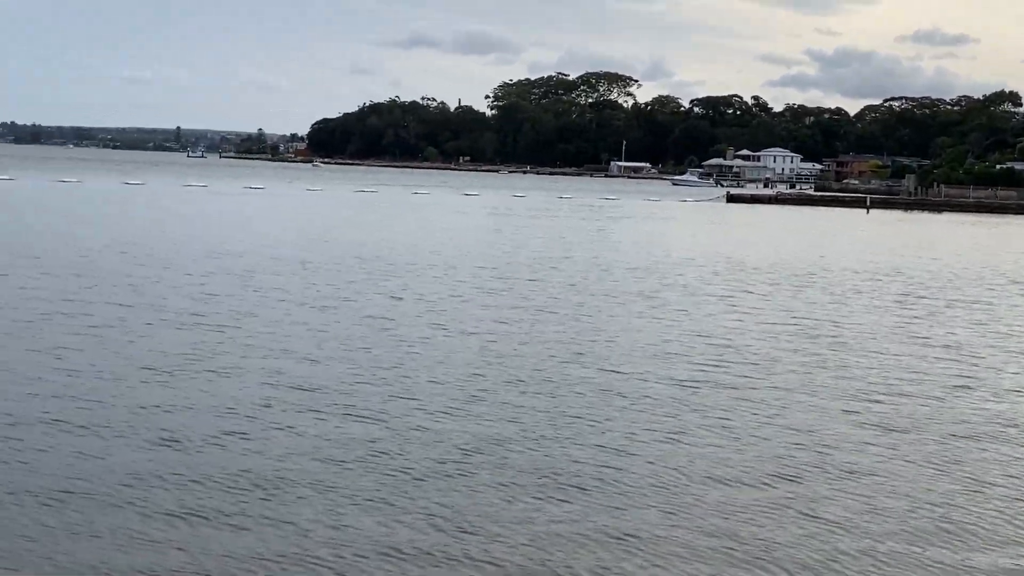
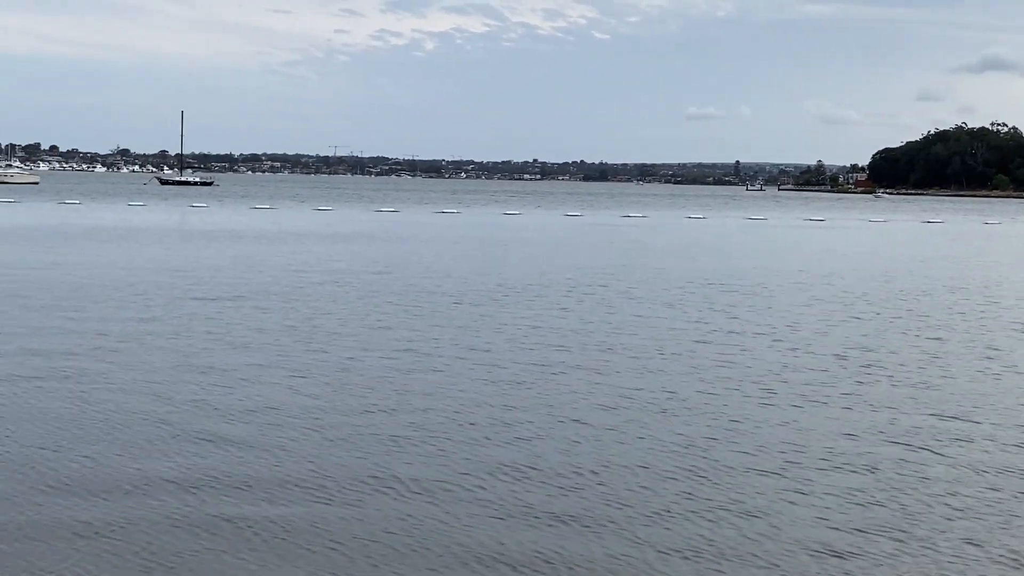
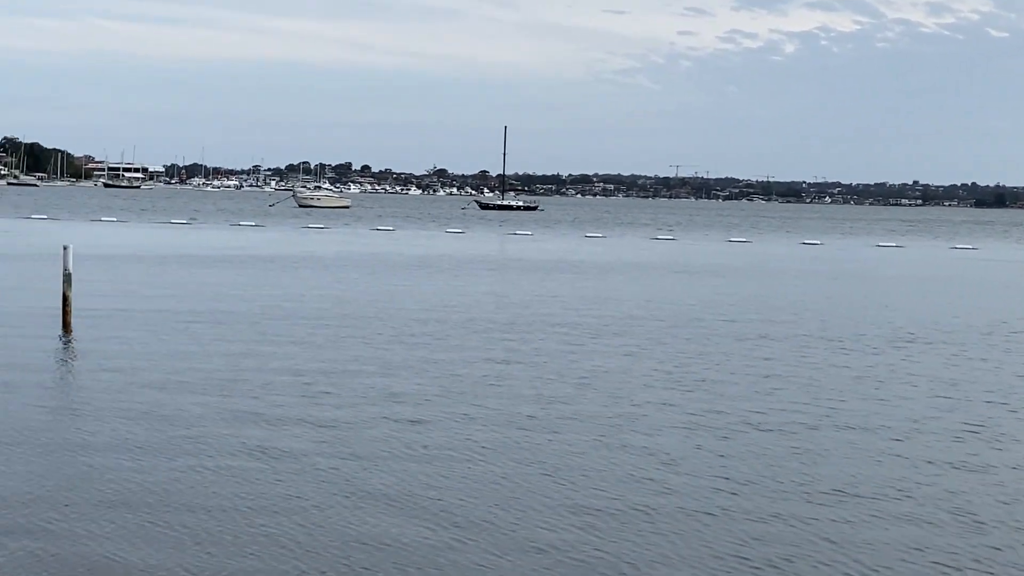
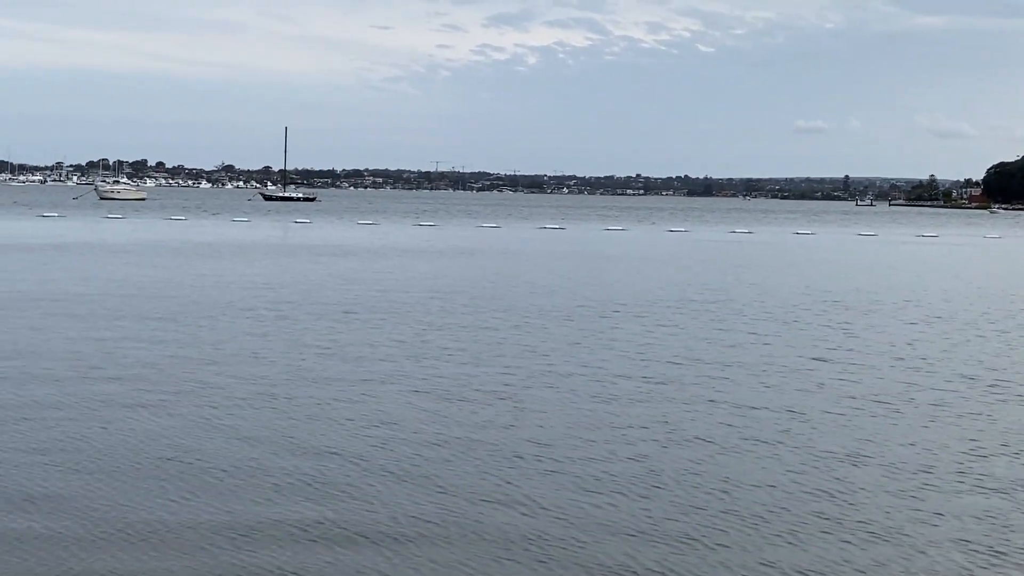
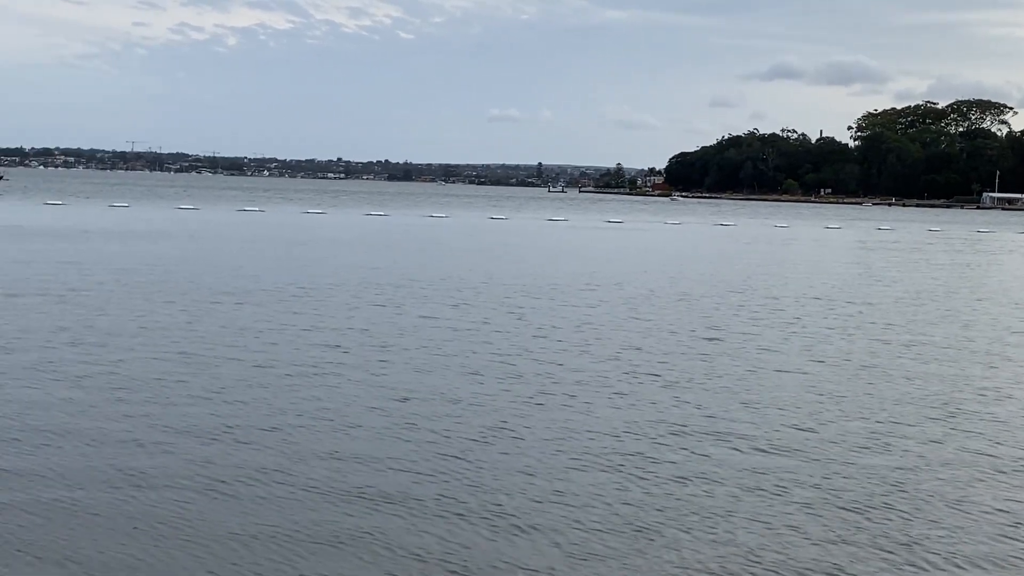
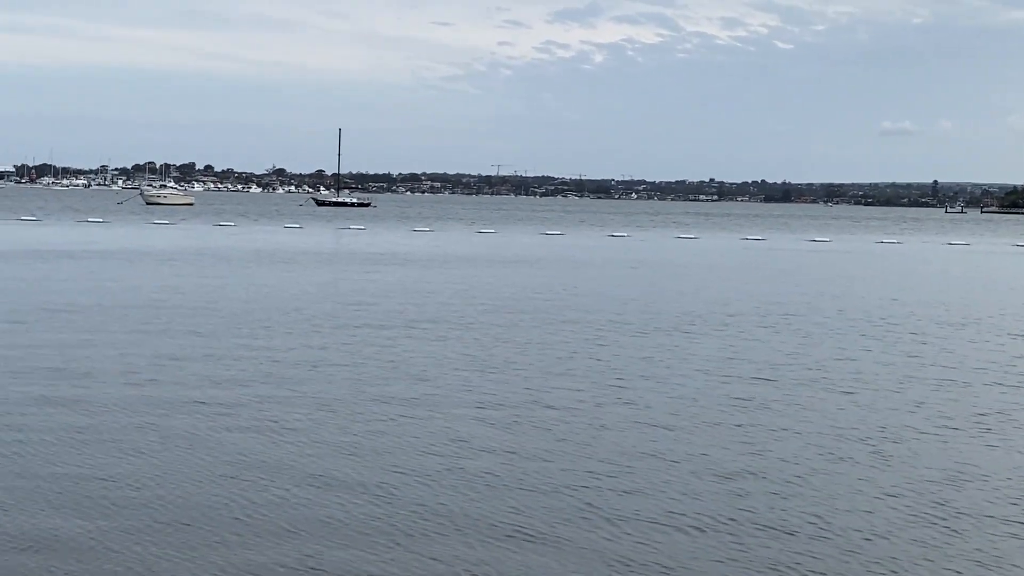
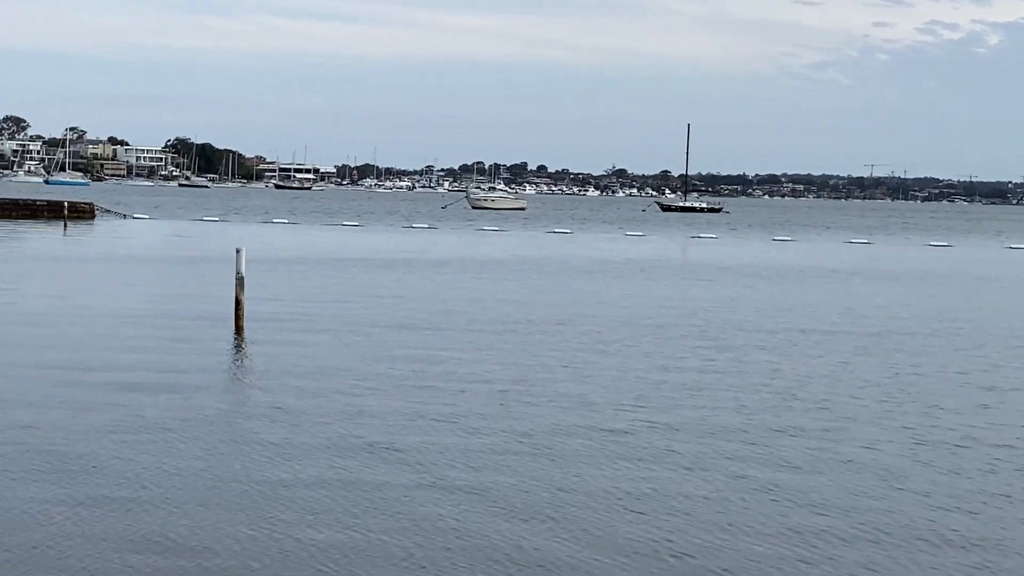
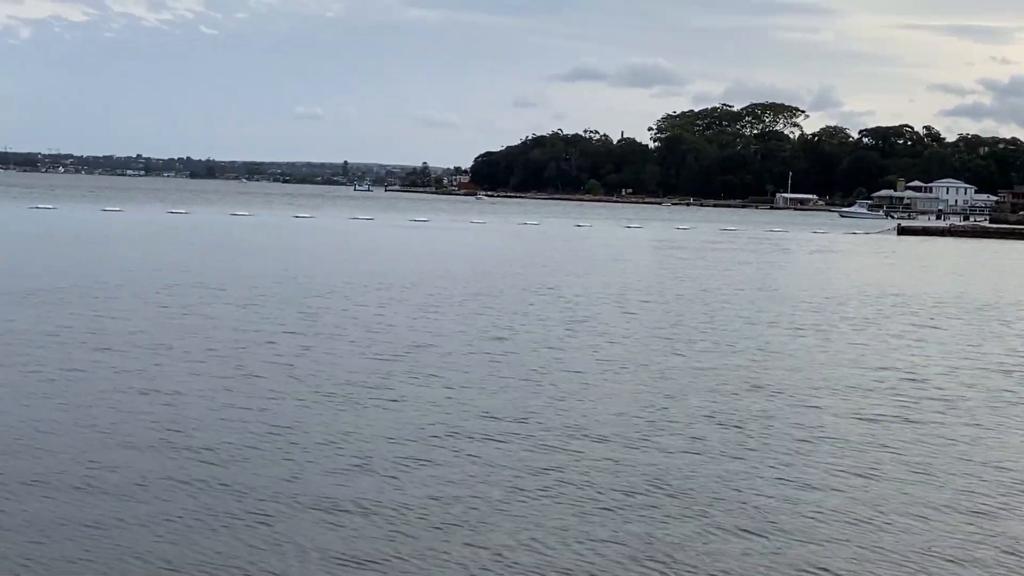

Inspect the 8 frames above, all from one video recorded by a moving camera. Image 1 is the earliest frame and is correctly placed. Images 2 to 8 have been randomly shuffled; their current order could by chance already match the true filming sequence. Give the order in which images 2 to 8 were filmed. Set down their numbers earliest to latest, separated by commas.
8, 5, 2, 4, 6, 3, 7
